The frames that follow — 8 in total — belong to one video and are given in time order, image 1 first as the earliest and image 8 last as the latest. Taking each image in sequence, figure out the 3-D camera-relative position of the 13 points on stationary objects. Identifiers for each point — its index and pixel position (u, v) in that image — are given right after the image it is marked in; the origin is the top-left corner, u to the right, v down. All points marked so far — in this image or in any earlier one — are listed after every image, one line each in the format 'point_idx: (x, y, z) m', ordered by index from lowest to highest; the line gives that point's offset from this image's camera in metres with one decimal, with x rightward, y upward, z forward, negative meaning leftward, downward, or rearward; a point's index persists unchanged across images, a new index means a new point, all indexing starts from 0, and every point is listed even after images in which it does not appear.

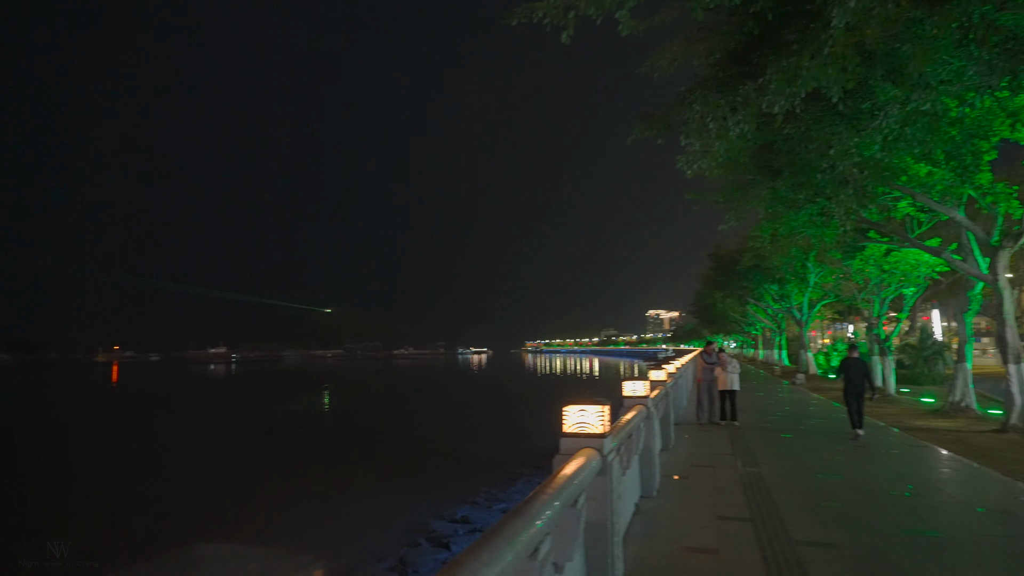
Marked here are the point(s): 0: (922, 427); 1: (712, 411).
0: (+9.6, -3.3, +14.5) m
1: (+5.1, -3.2, +15.9) m
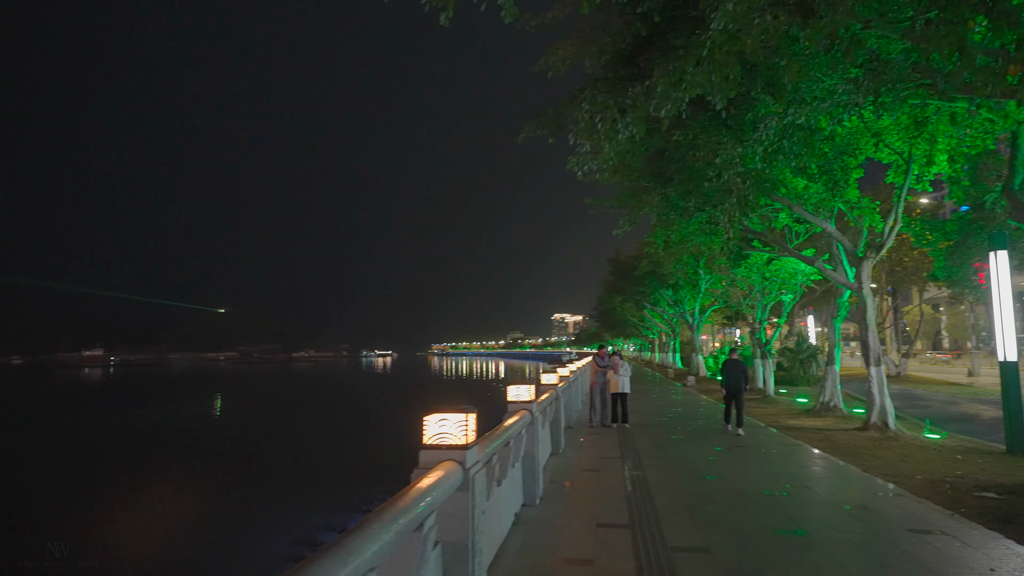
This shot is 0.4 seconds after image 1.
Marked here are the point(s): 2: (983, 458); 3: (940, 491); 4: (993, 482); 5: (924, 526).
0: (+7.0, -3.4, +15.3) m
1: (+2.4, -3.3, +16.0) m
2: (+8.4, -3.0, +11.0) m
3: (+6.0, -2.8, +8.7) m
4: (+6.8, -2.7, +8.8) m
5: (+4.6, -2.6, +6.9) m
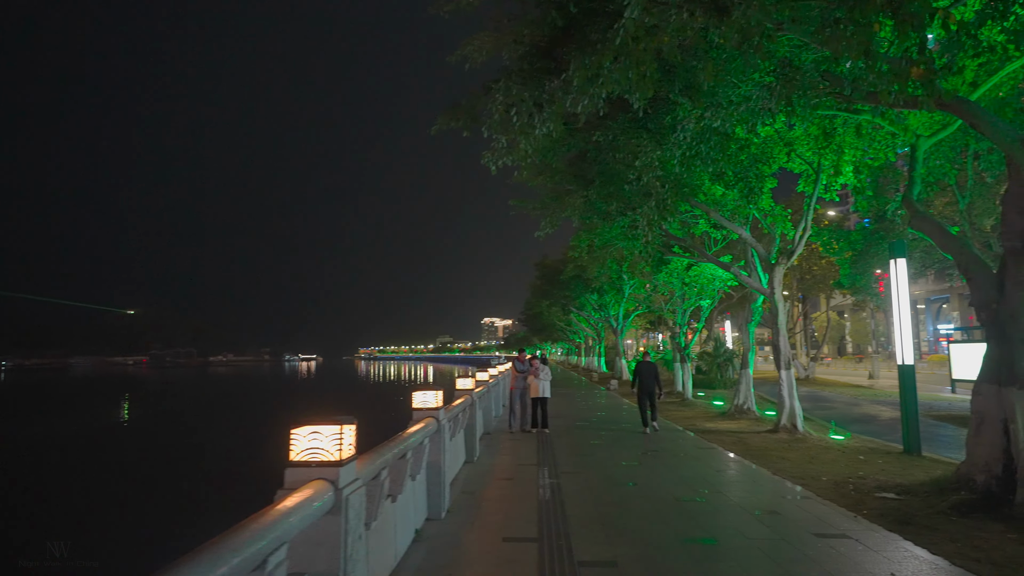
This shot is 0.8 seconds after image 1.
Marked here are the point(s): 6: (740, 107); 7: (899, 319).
0: (+5.0, -3.5, +15.5) m
1: (+0.3, -3.3, +15.7) m
2: (+6.8, -3.1, +11.4) m
3: (+4.7, -2.9, +8.8) m
4: (+5.5, -2.8, +9.0) m
5: (+3.5, -2.7, +6.8) m
6: (+3.5, +2.8, +9.6) m
7: (+7.8, -0.6, +12.5) m
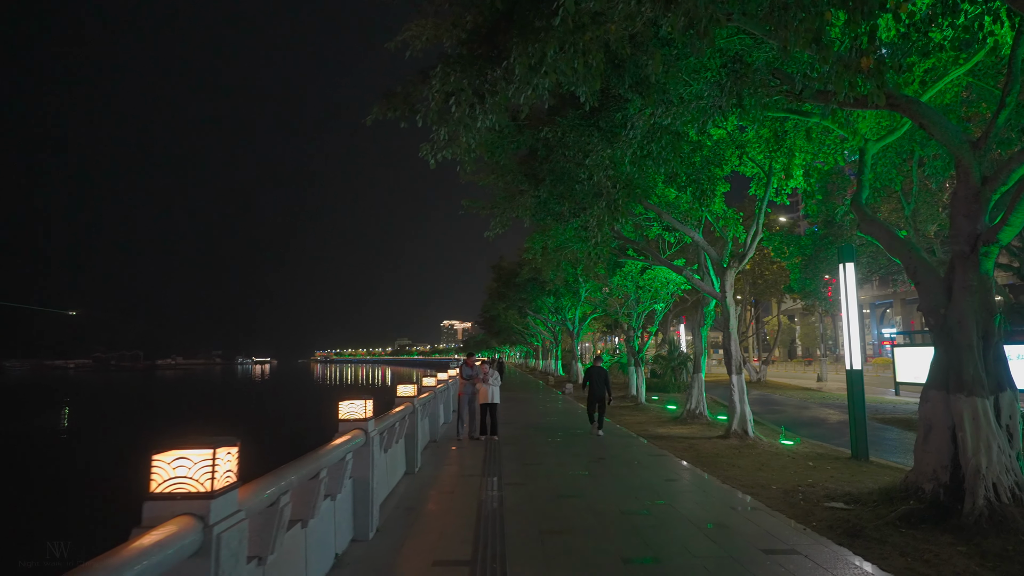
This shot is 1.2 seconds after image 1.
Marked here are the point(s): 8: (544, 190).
0: (+3.7, -3.6, +15.3) m
1: (-1.0, -3.4, +15.2) m
2: (+5.8, -3.2, +11.3) m
3: (+3.9, -2.9, +8.5) m
4: (+4.7, -2.9, +8.8) m
5: (+2.8, -2.7, +6.5) m
6: (+2.7, +2.8, +9.3) m
7: (+6.7, -0.7, +12.4) m
8: (+0.7, +2.2, +13.7) m
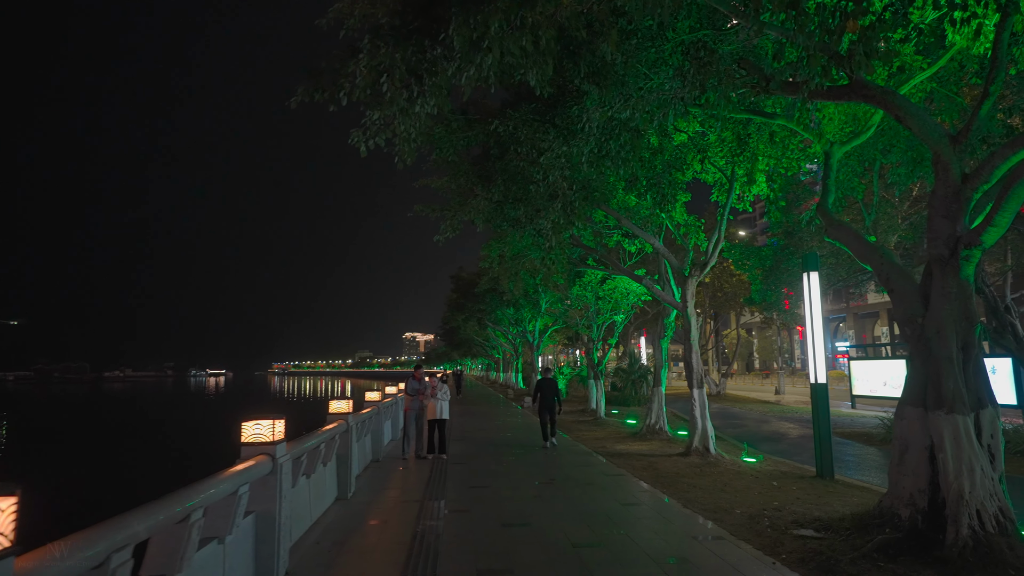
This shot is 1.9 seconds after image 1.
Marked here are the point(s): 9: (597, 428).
0: (+2.5, -3.8, +14.5) m
1: (-2.1, -3.5, +14.1) m
2: (+4.9, -3.4, +10.7) m
3: (+3.1, -3.0, +7.8) m
4: (+3.9, -3.0, +8.2) m
5: (+2.2, -2.8, +5.8) m
6: (+1.9, +2.7, +8.6) m
7: (+5.7, -0.9, +11.9) m
8: (-0.3, +2.0, +12.9) m
9: (+2.7, -4.5, +19.9) m
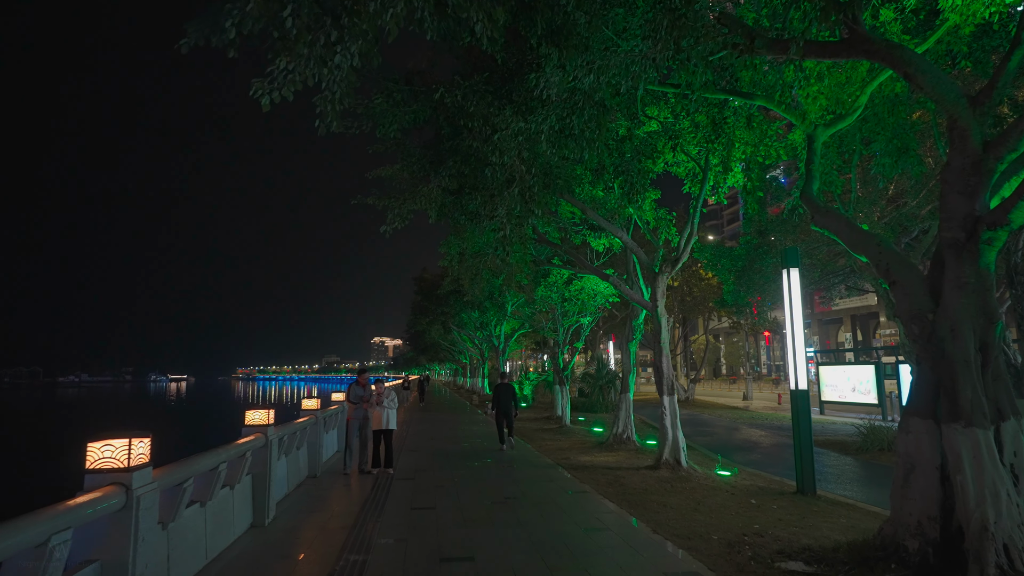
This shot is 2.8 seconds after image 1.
0: (+1.6, -3.8, +13.4) m
1: (-3.1, -3.5, +12.8) m
2: (+4.1, -3.3, +9.6) m
3: (+2.5, -2.9, +6.7) m
4: (+3.3, -2.9, +7.1) m
5: (+1.6, -2.6, +4.6) m
6: (+1.3, +2.8, +7.5) m
7: (+4.9, -0.9, +10.9) m
8: (-1.1, +2.1, +11.7) m
9: (+1.5, -4.5, +18.7) m
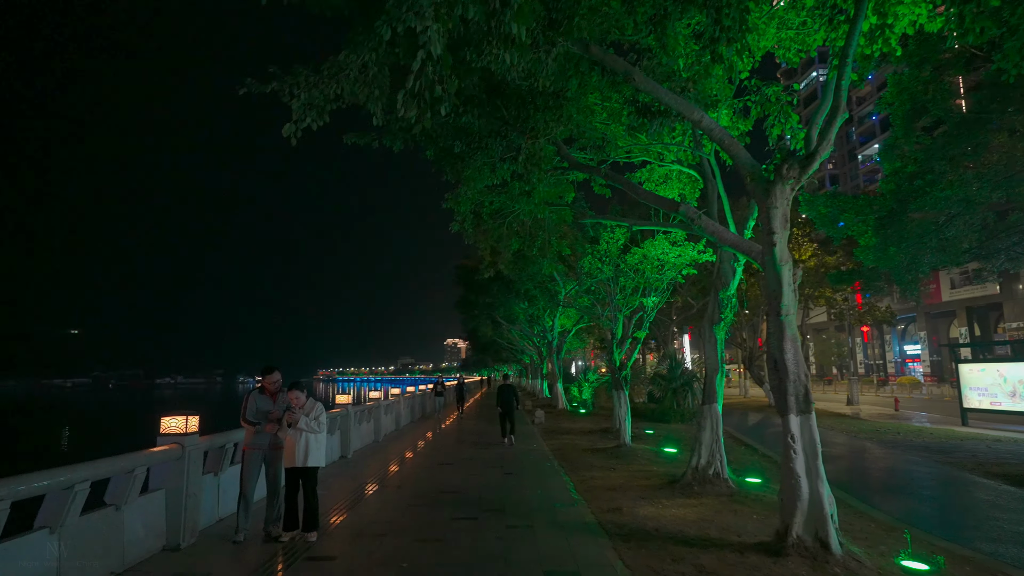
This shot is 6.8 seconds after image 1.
0: (+1.7, -3.0, +7.9) m
1: (-3.0, -2.8, +7.8) m
2: (+3.7, -2.5, +3.8) m
3: (+1.8, -2.2, +1.1) m
4: (+2.6, -2.1, +1.4) m
5: (+0.7, -1.9, -0.9) m
6: (+0.6, +3.5, +2.1) m
7: (+4.7, 0.0, +5.0) m
8: (-1.3, +2.8, +6.5) m
9: (+2.2, -3.8, +13.2) m
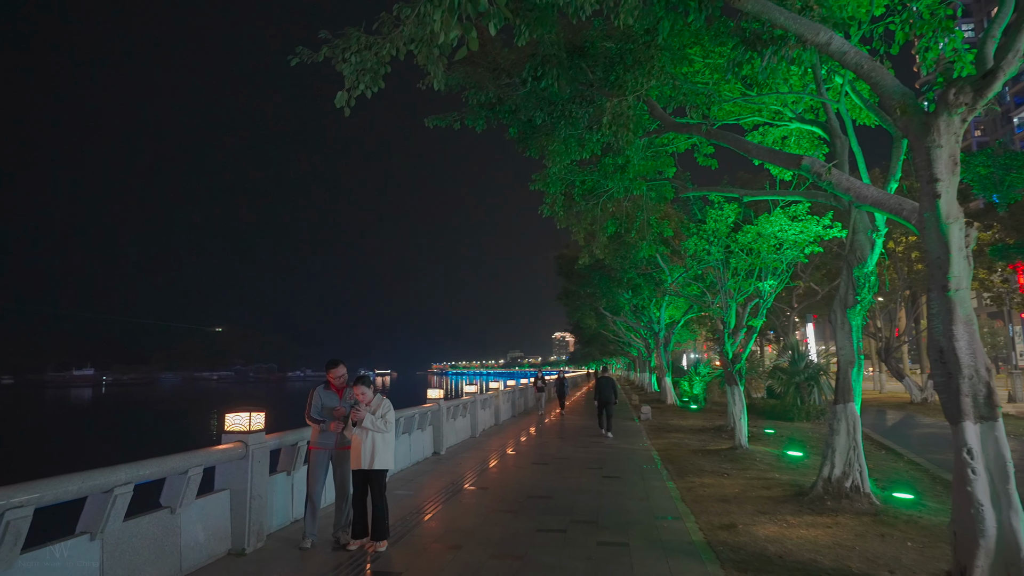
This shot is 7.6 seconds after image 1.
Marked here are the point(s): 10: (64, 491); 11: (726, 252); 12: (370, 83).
0: (+2.6, -2.8, +6.5) m
1: (-2.0, -2.6, +7.2) m
2: (+4.0, -2.3, +2.2) m
3: (+1.6, -2.0, -0.2) m
4: (+2.4, -1.9, 0.0) m
5: (+0.2, -1.7, -1.9) m
6: (+0.4, +3.7, +0.9) m
7: (+5.0, +0.3, +3.2) m
8: (-0.7, +3.0, +5.6) m
9: (+4.1, -3.4, +11.7) m
10: (-3.3, -1.6, +5.0) m
11: (+5.6, +0.9, +16.4) m
12: (-1.5, +2.2, +7.0) m
